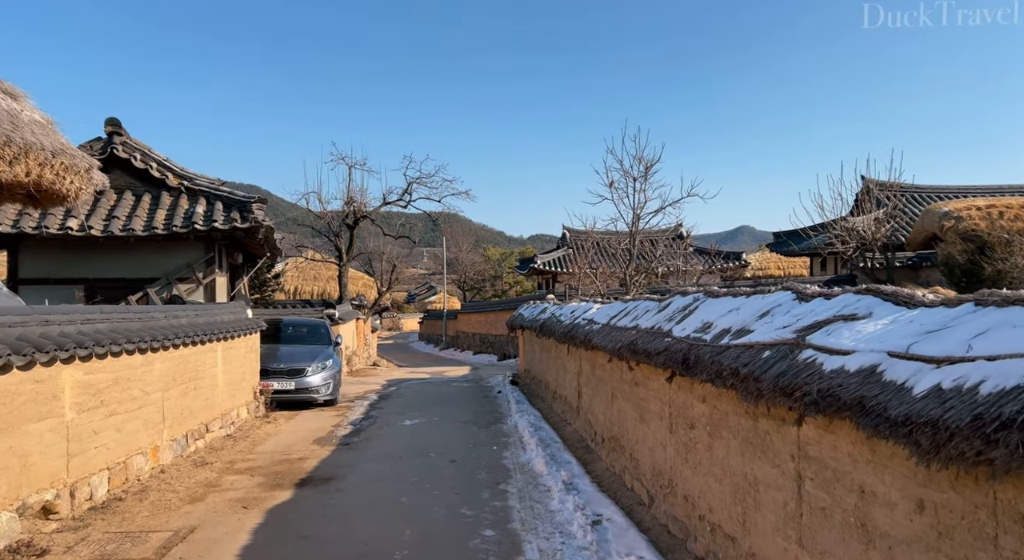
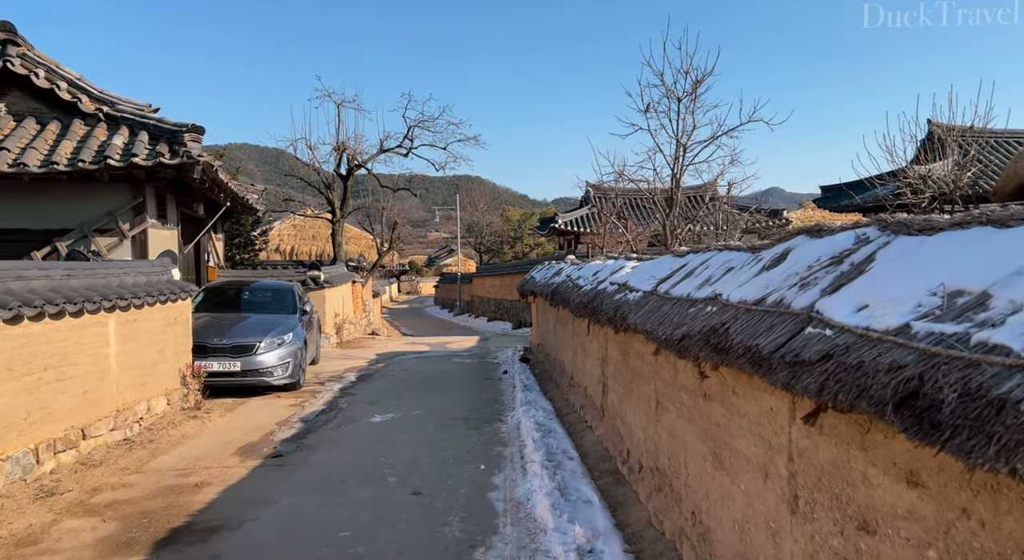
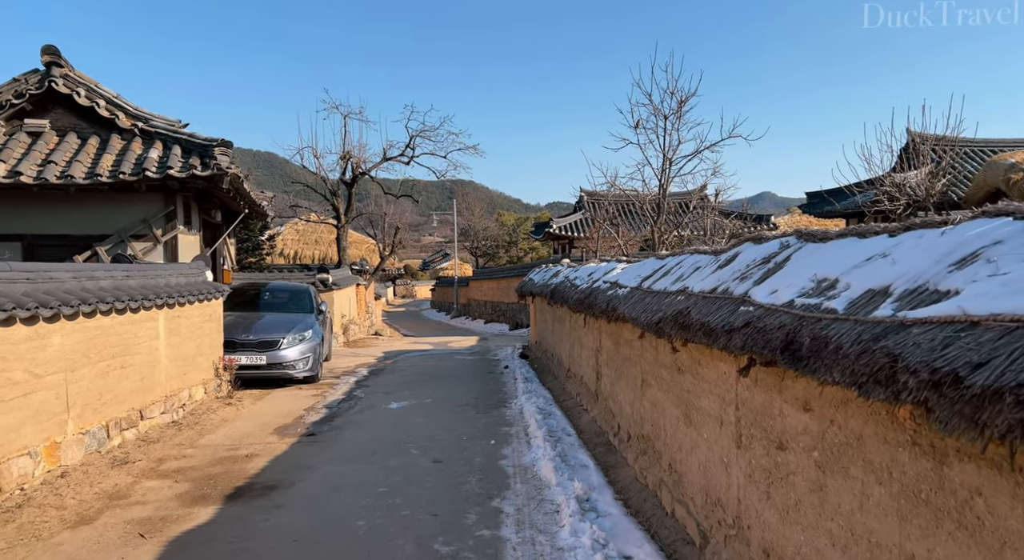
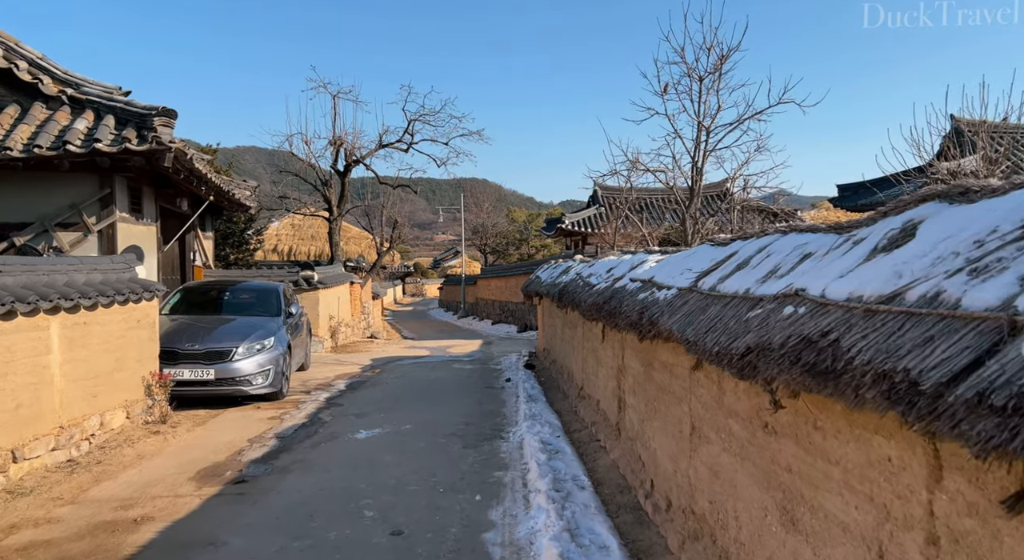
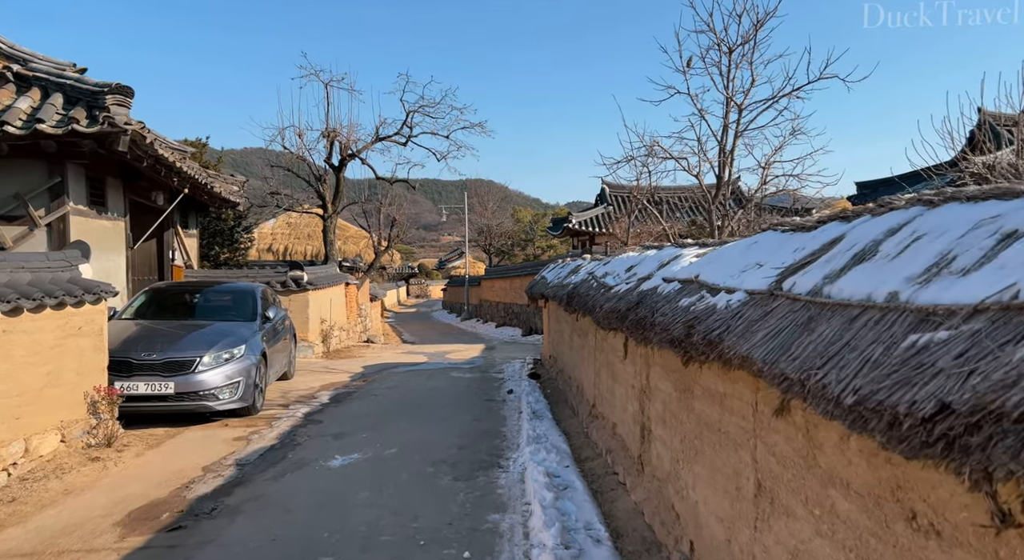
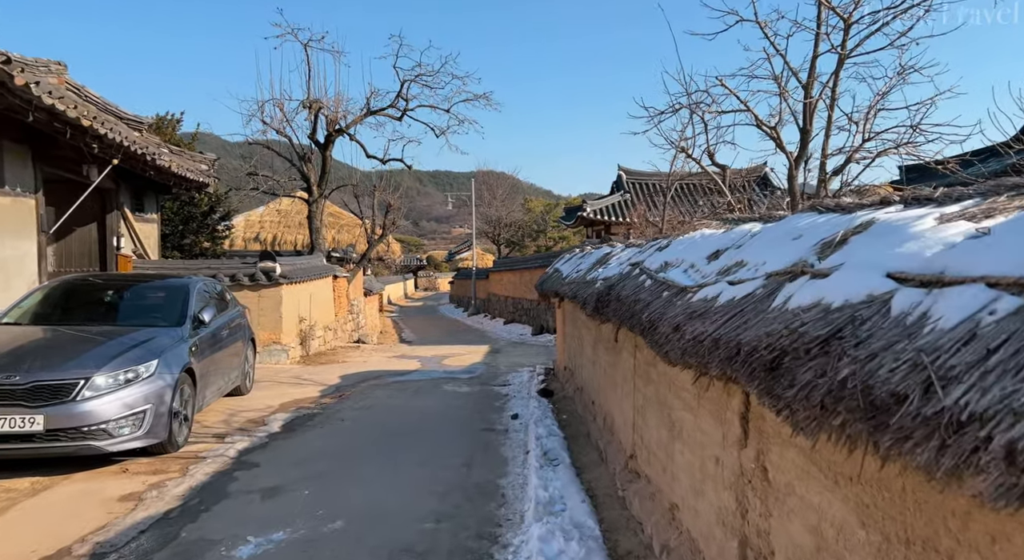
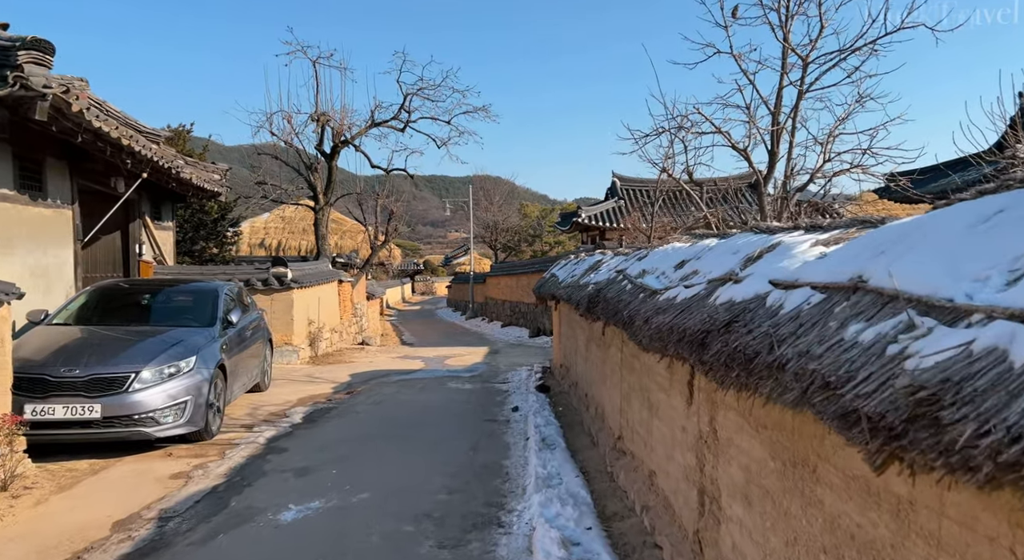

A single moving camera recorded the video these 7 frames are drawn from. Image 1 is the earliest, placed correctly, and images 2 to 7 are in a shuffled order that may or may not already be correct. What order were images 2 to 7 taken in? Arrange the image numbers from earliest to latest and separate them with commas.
3, 2, 4, 5, 7, 6
